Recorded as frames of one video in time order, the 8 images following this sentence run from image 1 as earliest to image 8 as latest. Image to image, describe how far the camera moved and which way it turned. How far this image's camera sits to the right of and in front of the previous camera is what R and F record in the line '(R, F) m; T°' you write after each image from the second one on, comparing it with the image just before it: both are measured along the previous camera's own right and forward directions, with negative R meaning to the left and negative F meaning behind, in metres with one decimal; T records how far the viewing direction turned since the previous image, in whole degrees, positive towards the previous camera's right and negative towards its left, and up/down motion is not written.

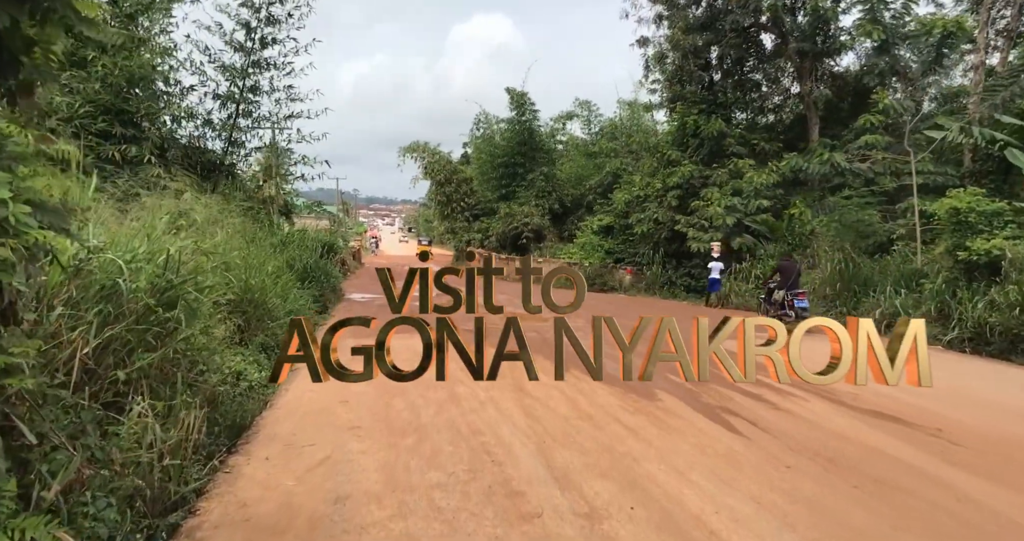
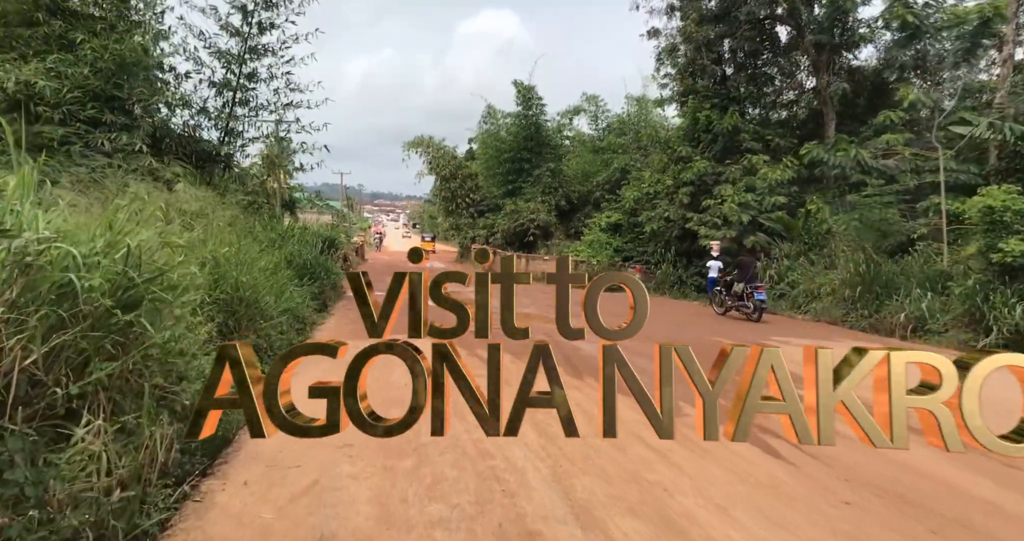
(-0.1, +0.5) m; 0°
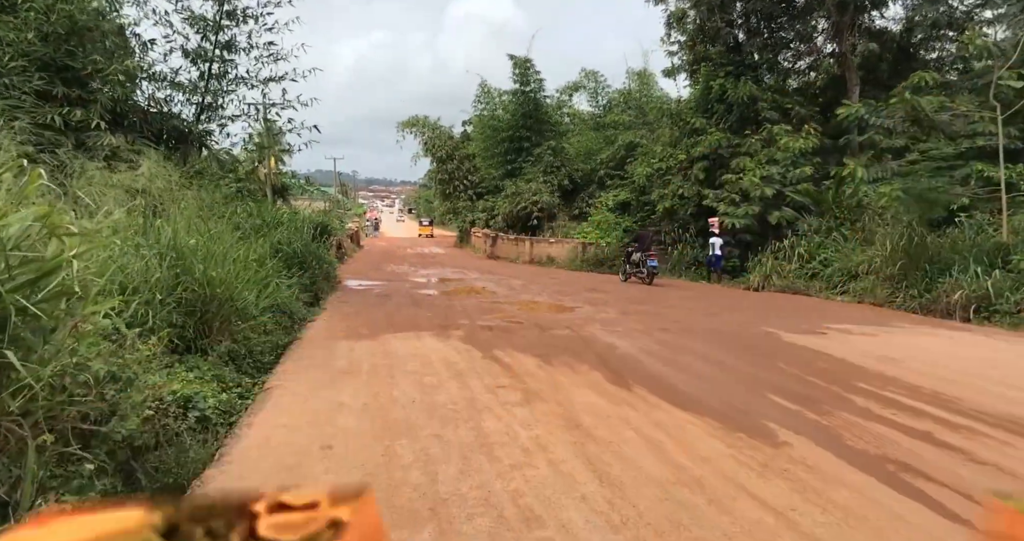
(-0.2, +1.1) m; 0°
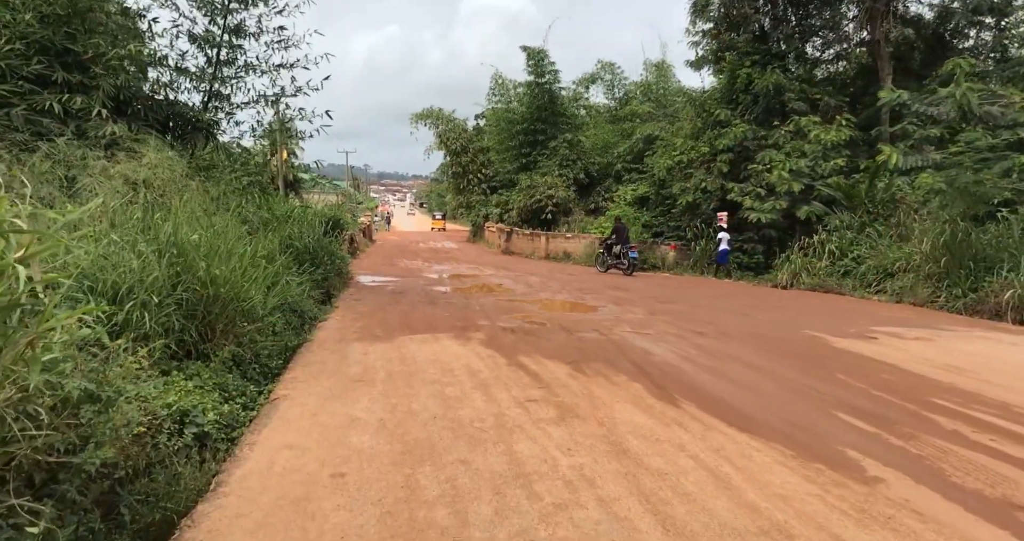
(-0.1, +0.5) m; -1°
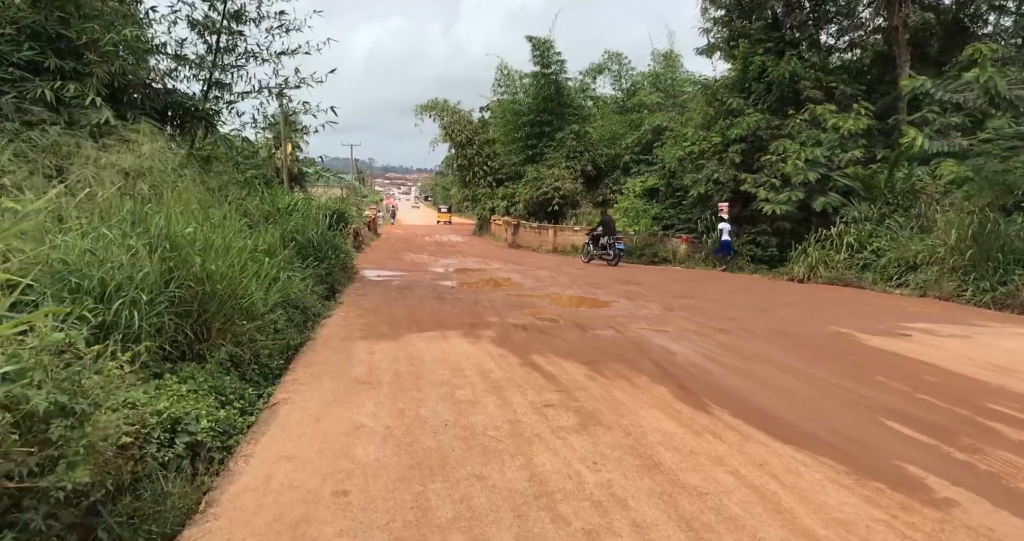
(-0.1, +0.3) m; 0°
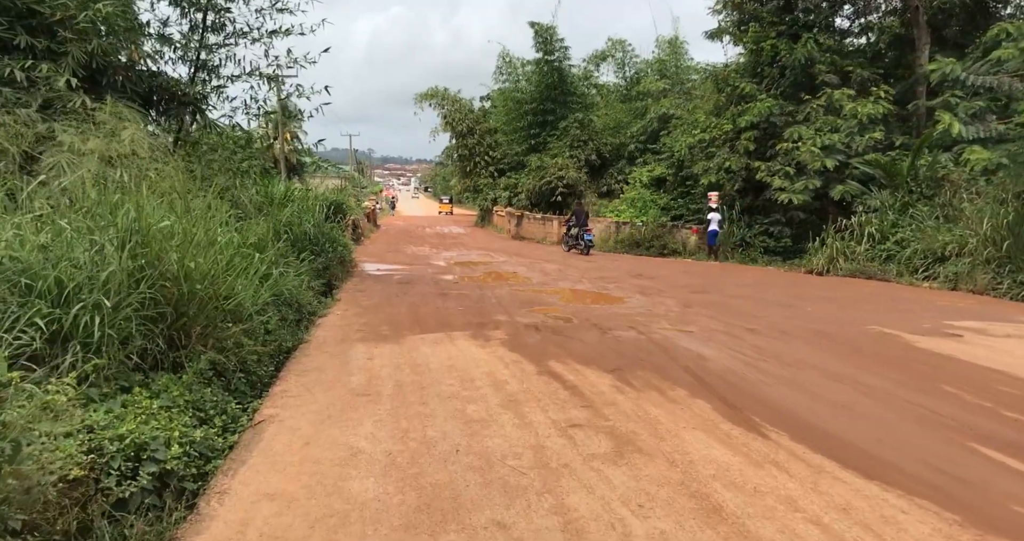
(-0.1, +0.5) m; 0°
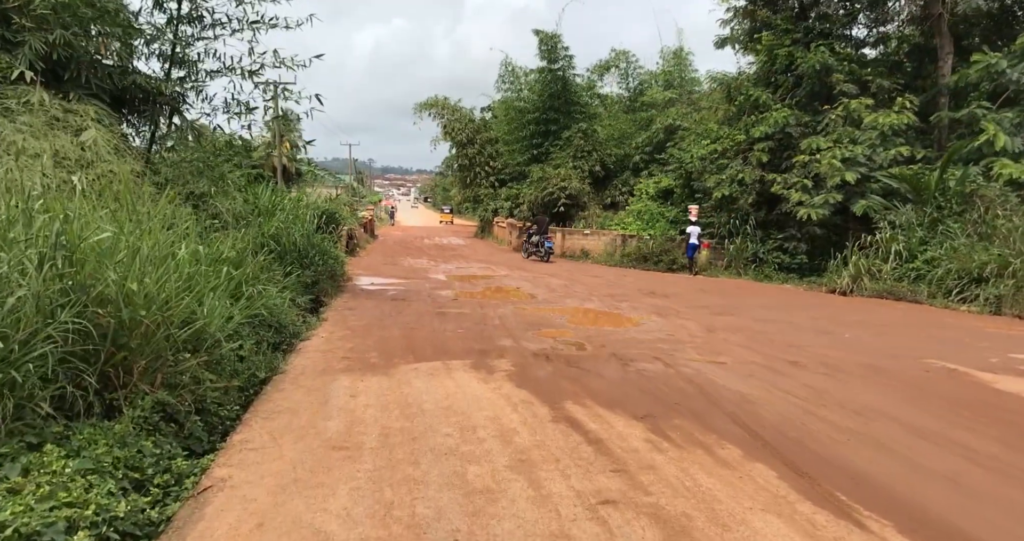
(-0.1, +0.8) m; 0°
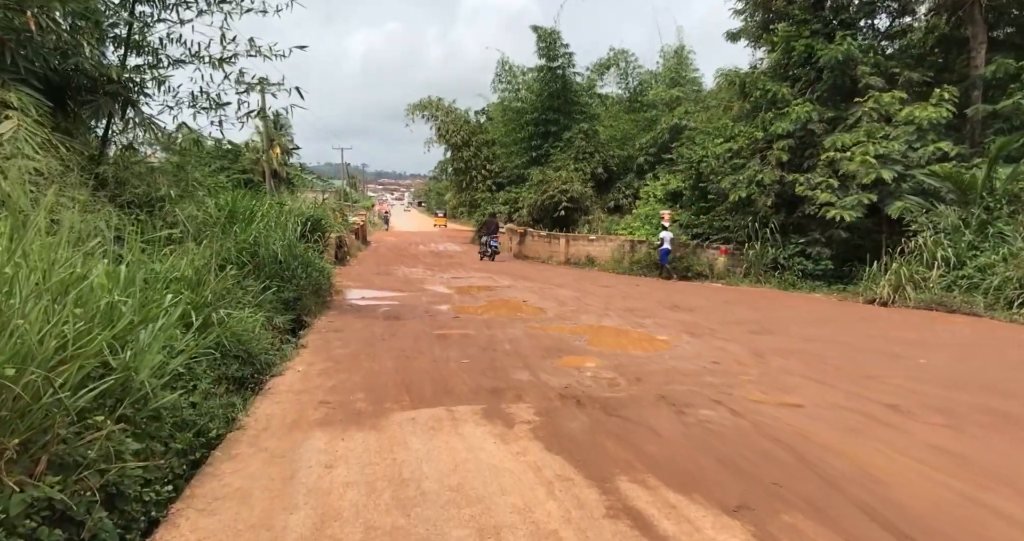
(-0.2, +1.1) m; +1°
